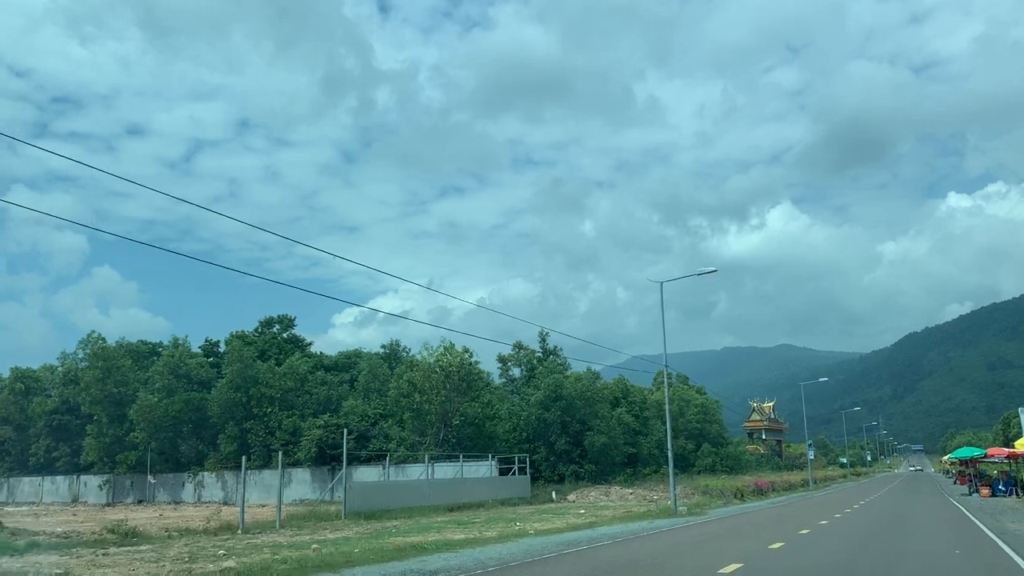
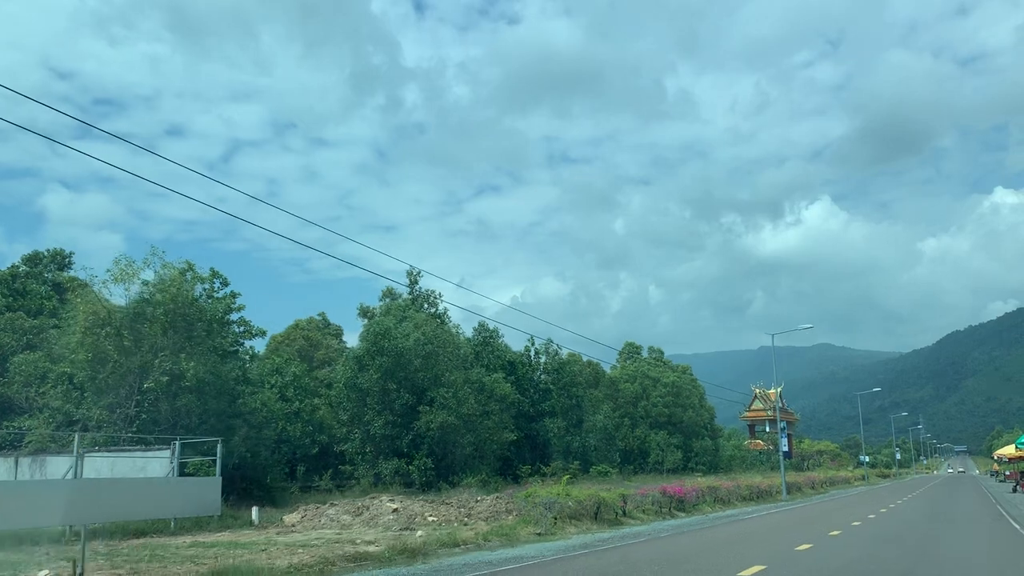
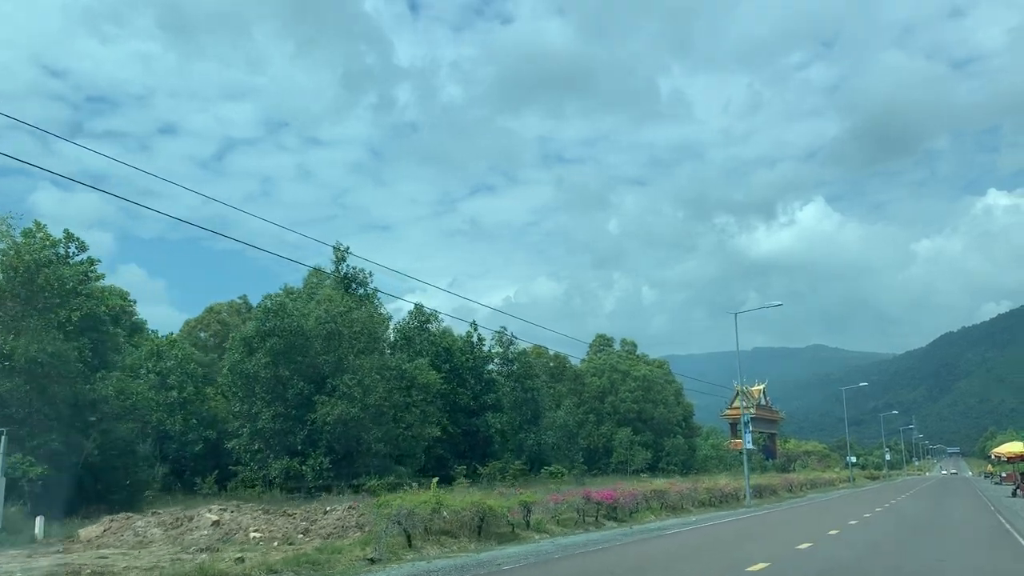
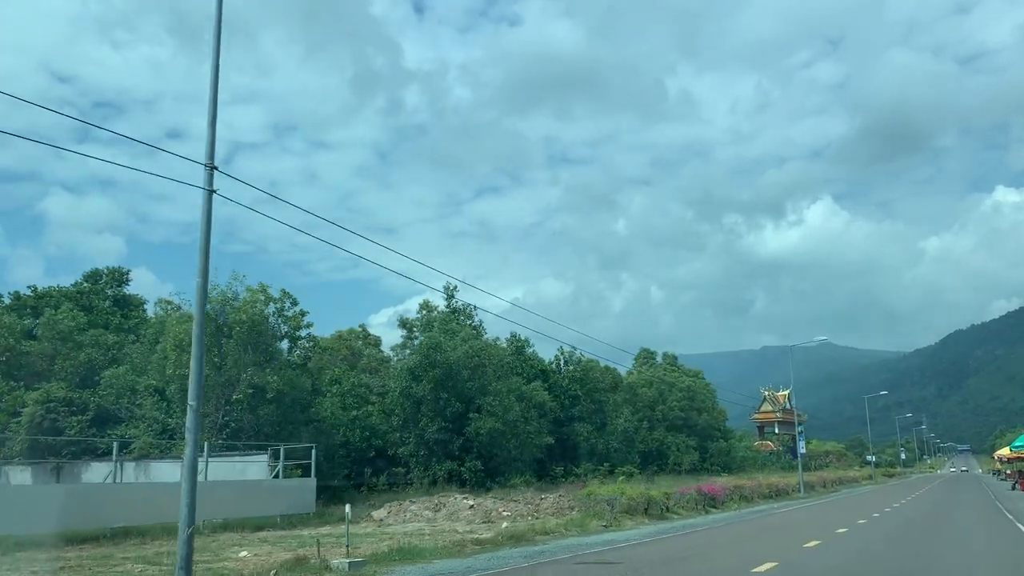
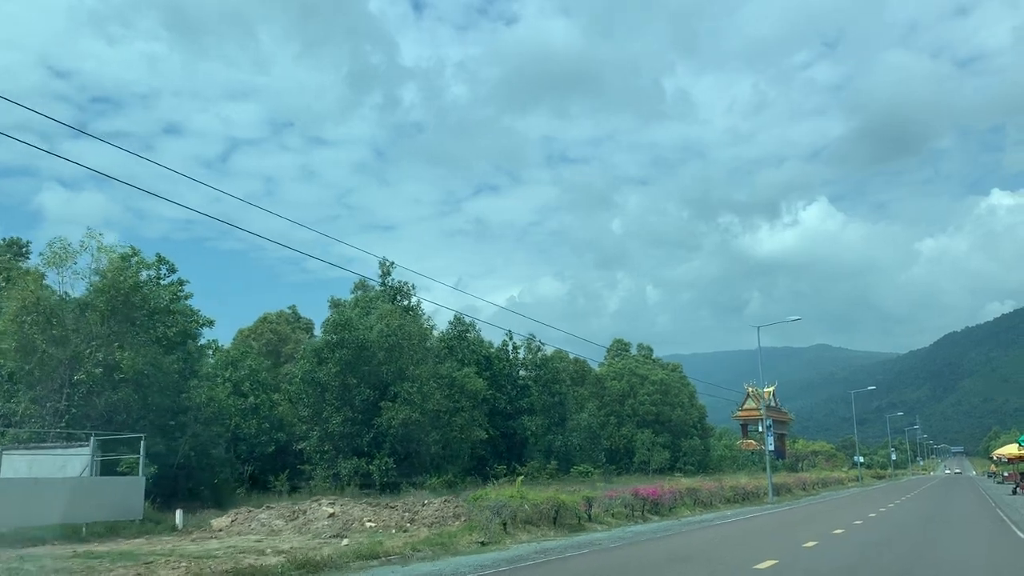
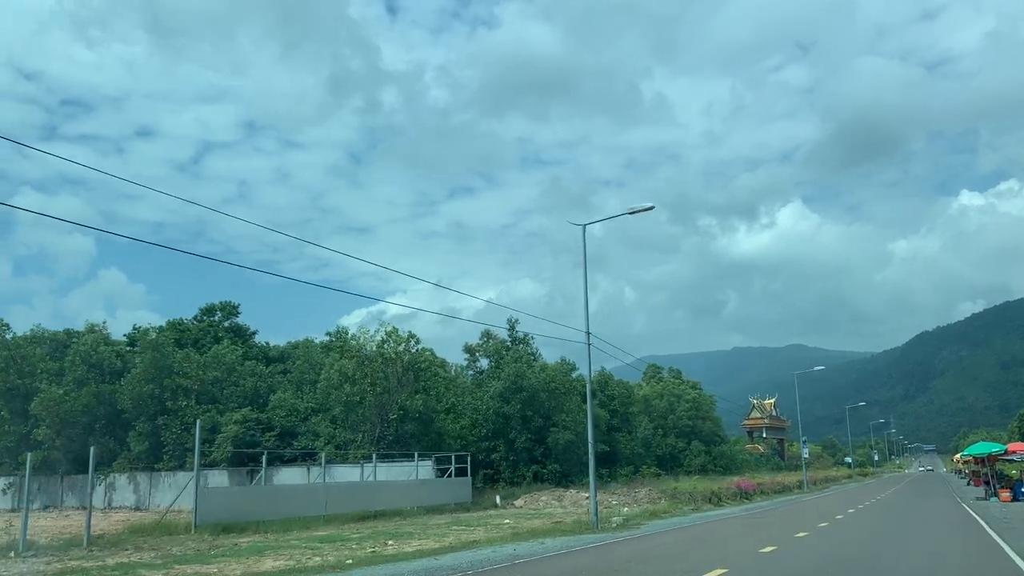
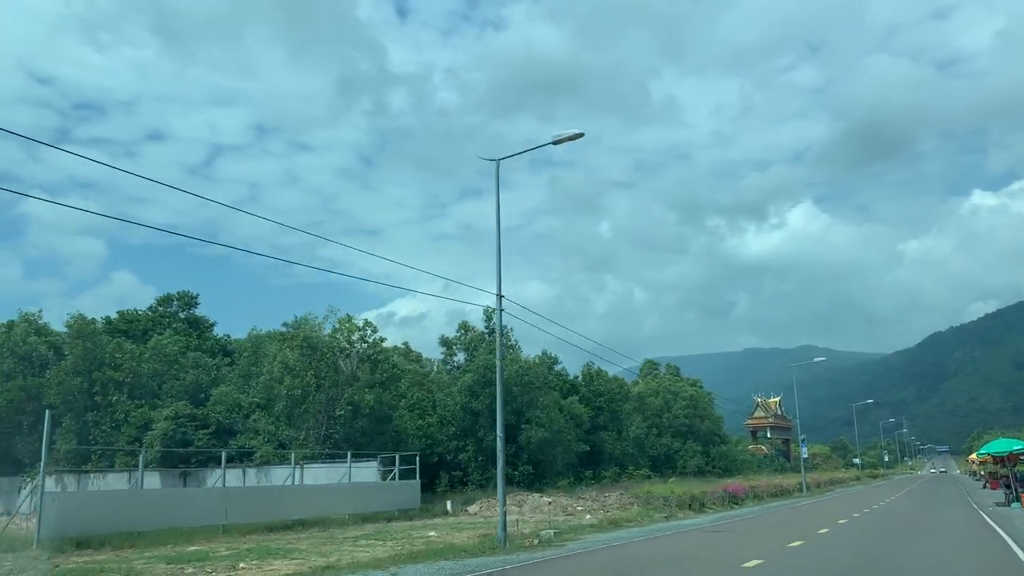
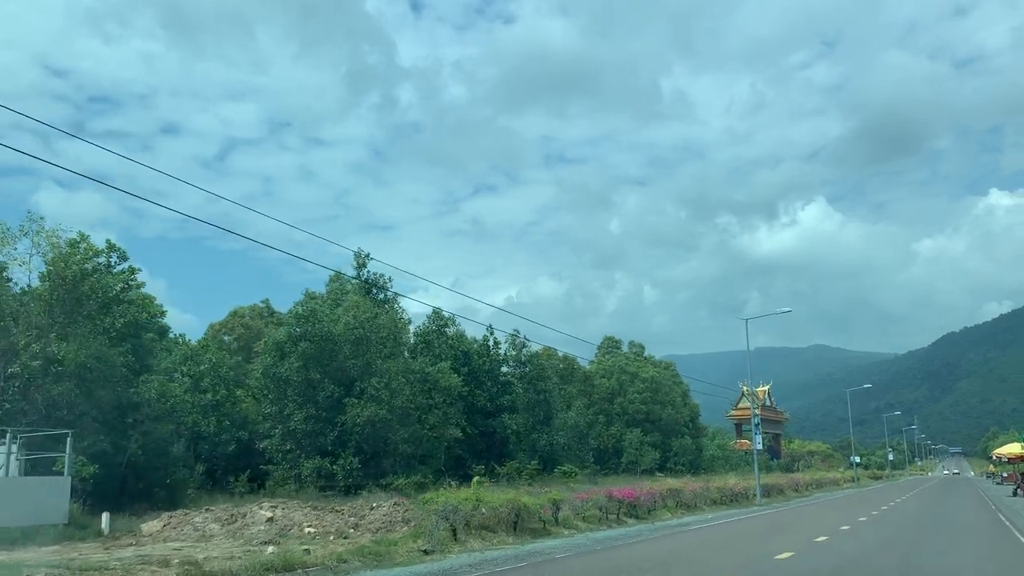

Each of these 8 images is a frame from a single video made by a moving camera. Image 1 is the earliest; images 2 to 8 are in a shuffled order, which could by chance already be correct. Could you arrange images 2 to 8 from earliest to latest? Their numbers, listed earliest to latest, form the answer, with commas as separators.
6, 7, 4, 2, 5, 8, 3
